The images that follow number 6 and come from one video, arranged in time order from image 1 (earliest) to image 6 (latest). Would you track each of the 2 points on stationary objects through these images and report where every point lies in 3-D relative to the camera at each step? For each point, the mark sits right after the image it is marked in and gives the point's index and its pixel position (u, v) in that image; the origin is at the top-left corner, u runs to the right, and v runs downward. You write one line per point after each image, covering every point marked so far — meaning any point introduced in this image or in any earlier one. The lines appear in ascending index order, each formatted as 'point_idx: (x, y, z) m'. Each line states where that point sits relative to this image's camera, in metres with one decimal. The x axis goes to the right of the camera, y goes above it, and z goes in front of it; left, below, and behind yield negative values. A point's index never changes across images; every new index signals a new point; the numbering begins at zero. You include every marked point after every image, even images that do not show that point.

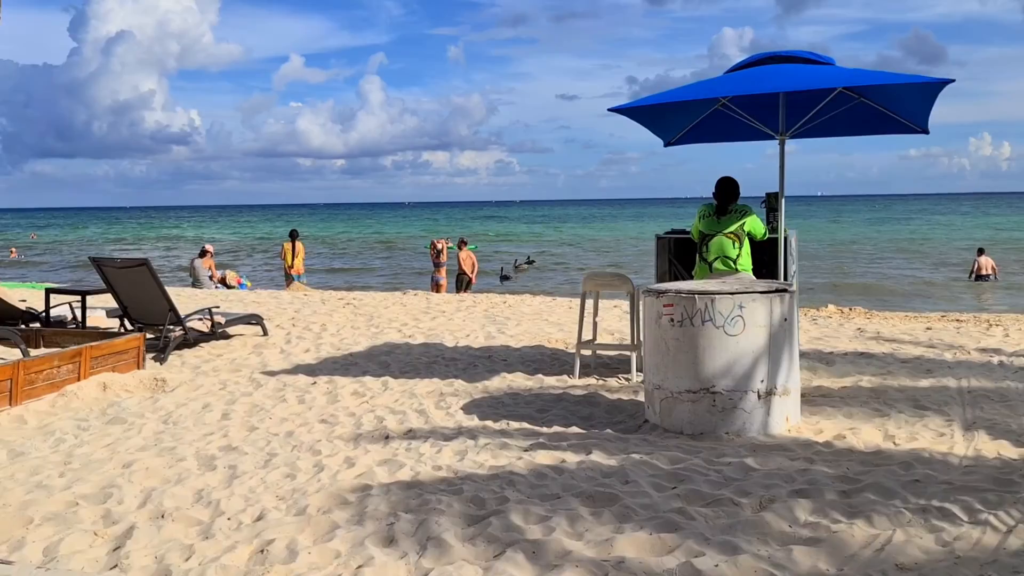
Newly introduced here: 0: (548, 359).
0: (+0.3, -0.5, +7.8) m
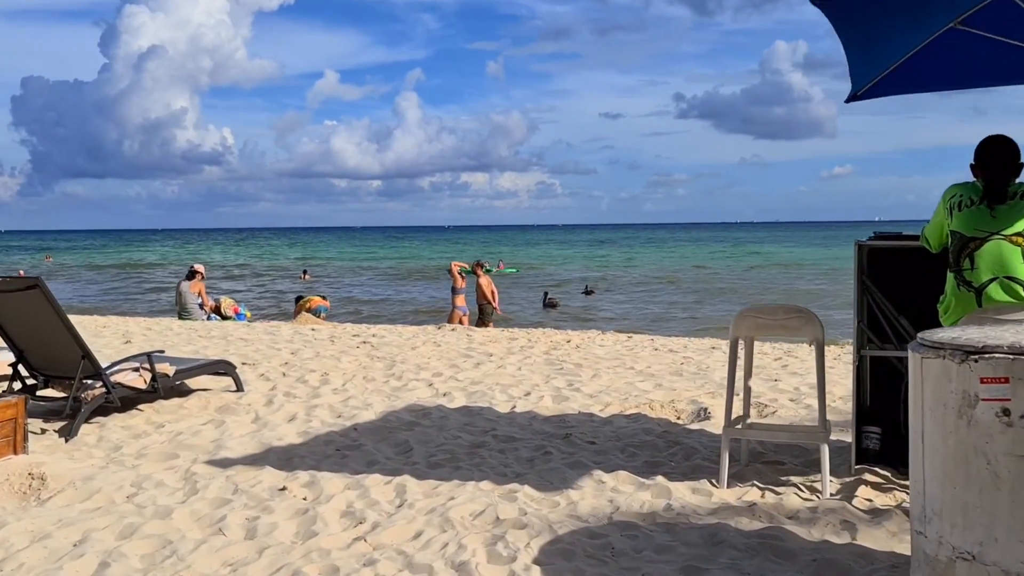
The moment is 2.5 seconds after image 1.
0: (+0.7, -0.7, +5.0) m
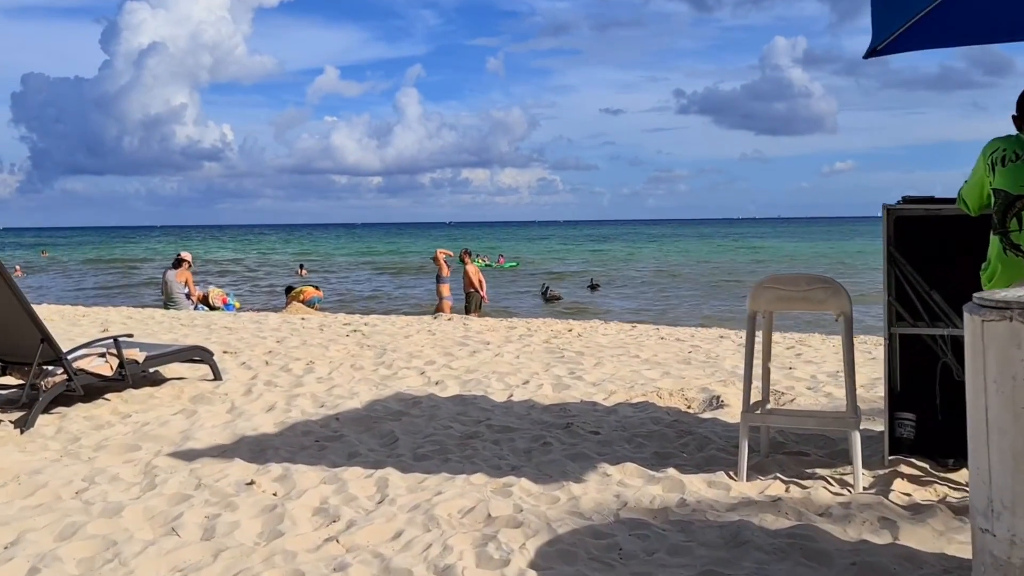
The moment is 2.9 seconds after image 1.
0: (+0.6, -0.6, +4.5) m
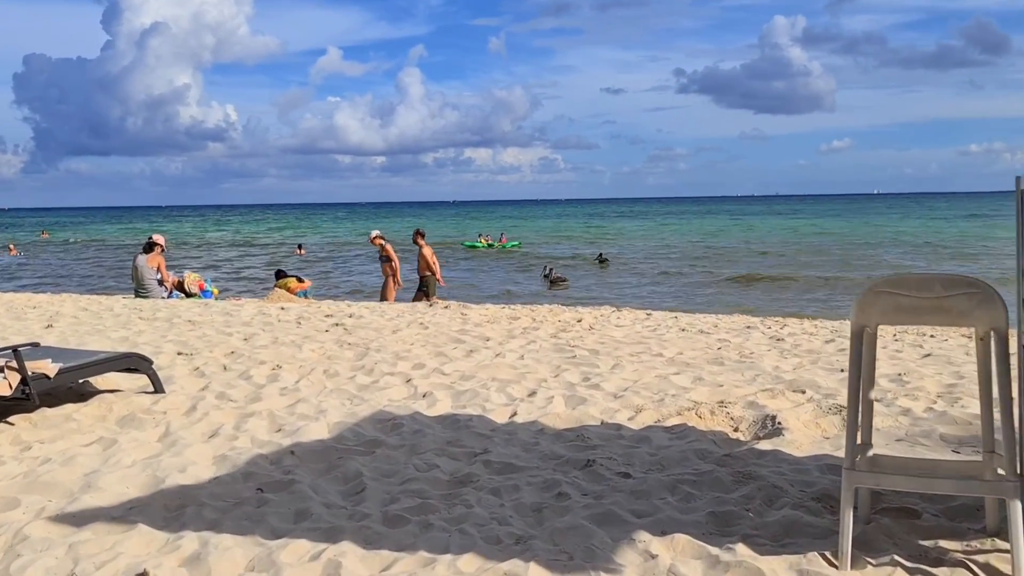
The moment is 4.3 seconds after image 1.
0: (+0.6, -0.6, +3.4) m
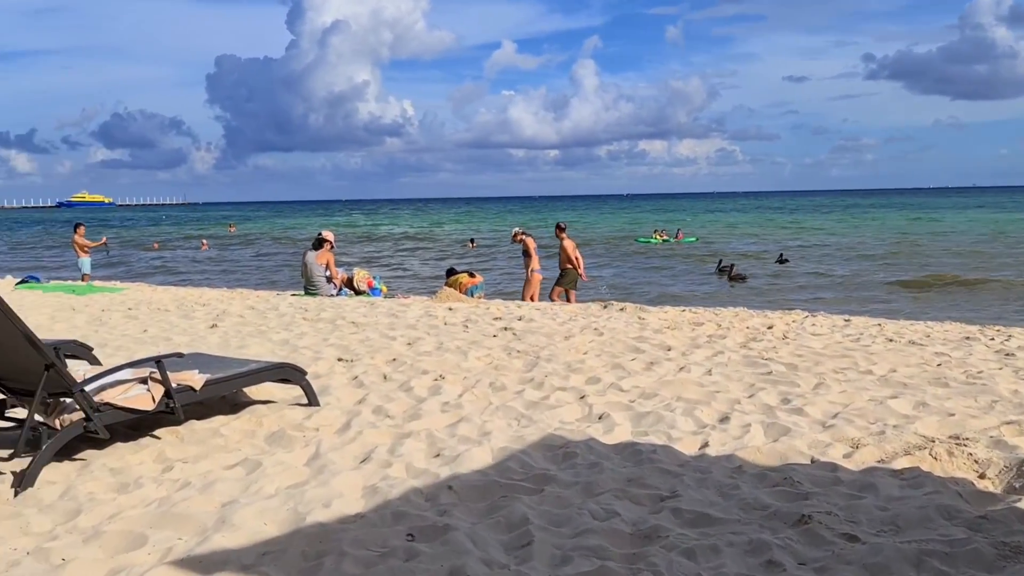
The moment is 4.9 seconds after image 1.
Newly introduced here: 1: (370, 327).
0: (+1.1, -0.6, +2.7) m
1: (-1.0, -0.2, +7.7) m
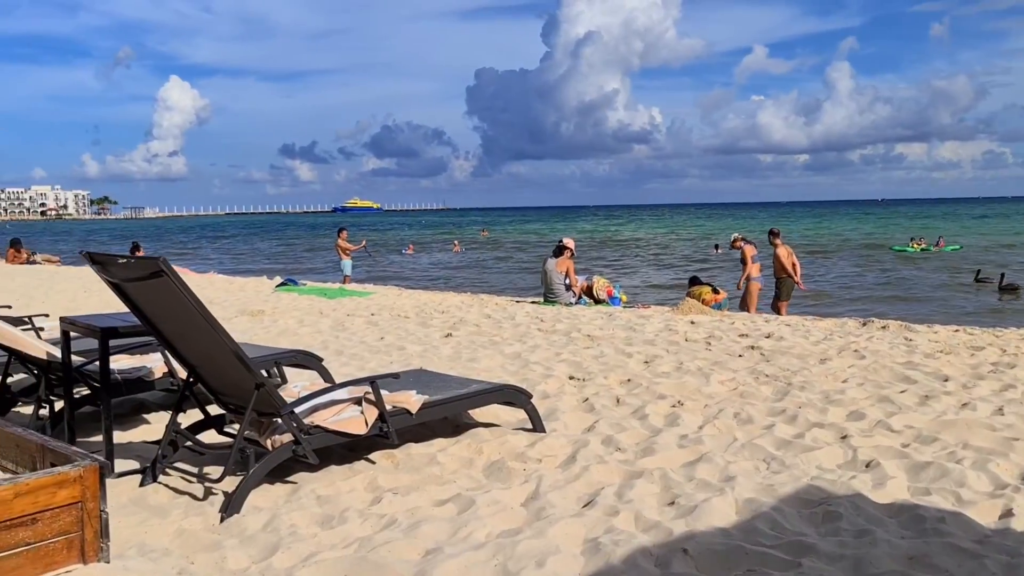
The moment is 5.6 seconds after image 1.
0: (+1.6, -0.7, +1.9) m
1: (+0.6, -0.3, +7.2) m
